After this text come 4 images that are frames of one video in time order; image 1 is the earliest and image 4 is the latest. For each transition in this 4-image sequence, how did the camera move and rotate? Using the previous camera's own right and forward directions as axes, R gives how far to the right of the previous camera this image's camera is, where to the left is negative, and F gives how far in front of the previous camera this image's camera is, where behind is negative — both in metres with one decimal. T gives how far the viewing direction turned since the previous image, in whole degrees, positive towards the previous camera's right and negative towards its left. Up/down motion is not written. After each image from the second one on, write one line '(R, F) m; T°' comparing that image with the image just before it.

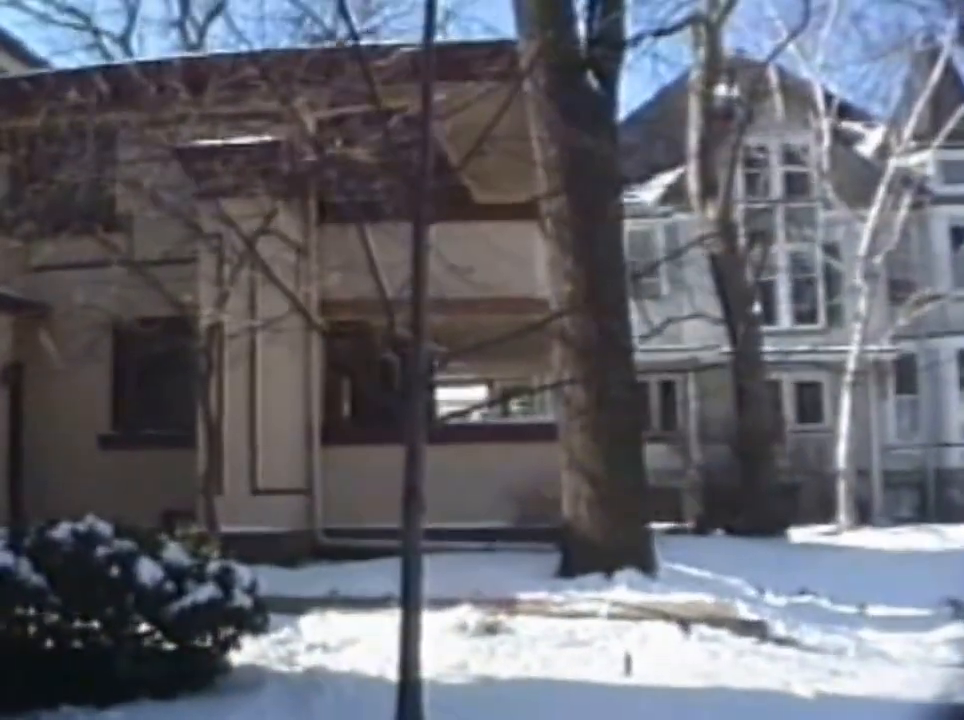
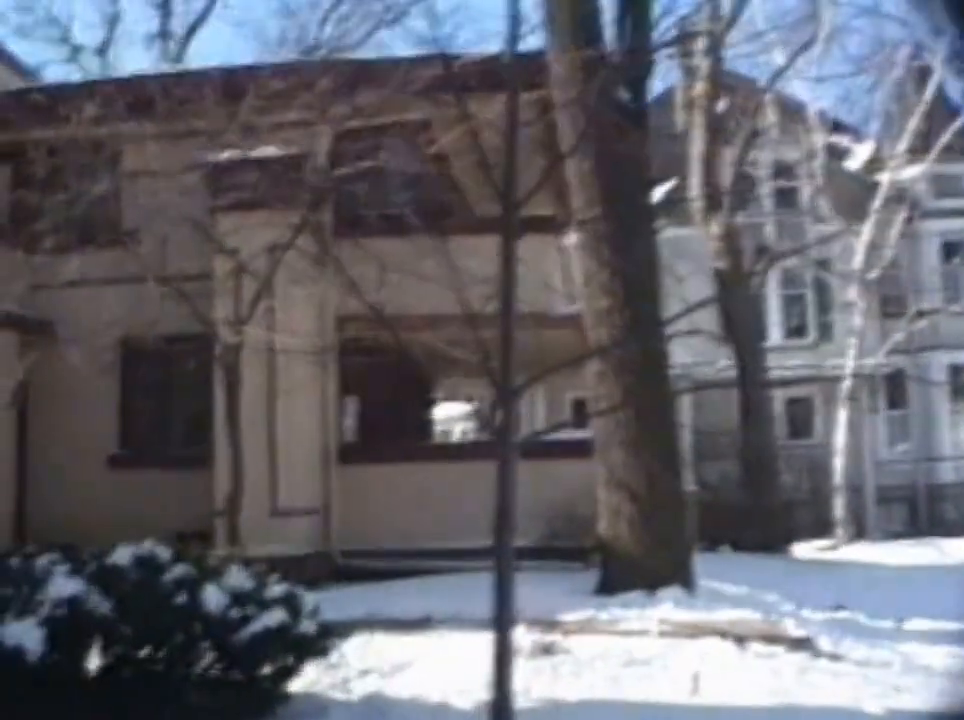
(-1.2, +0.3) m; +3°
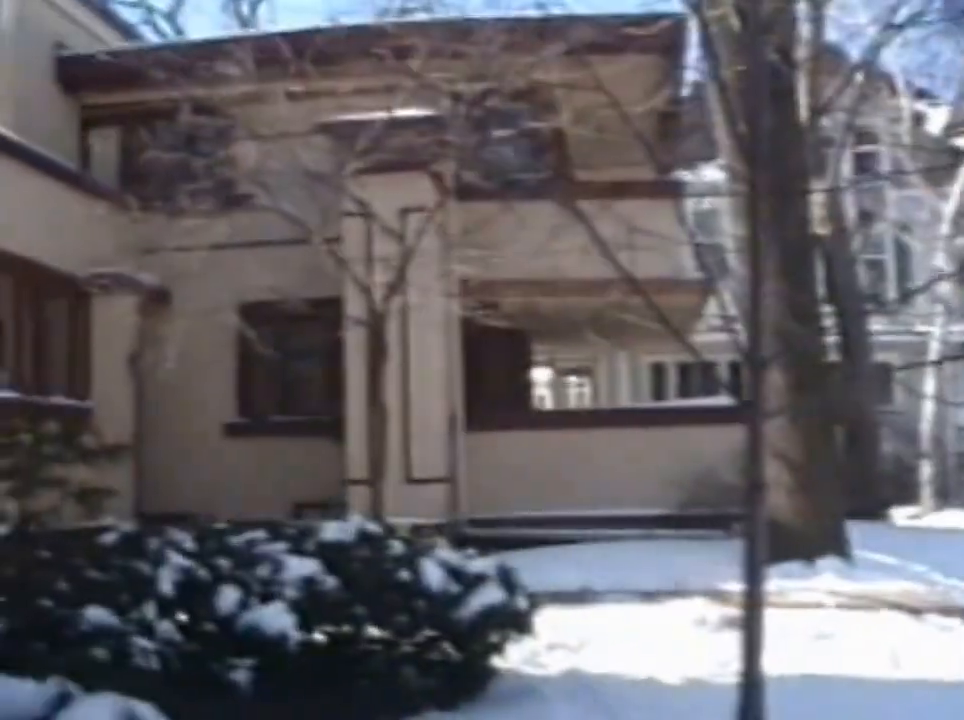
(-1.9, +0.3) m; +2°
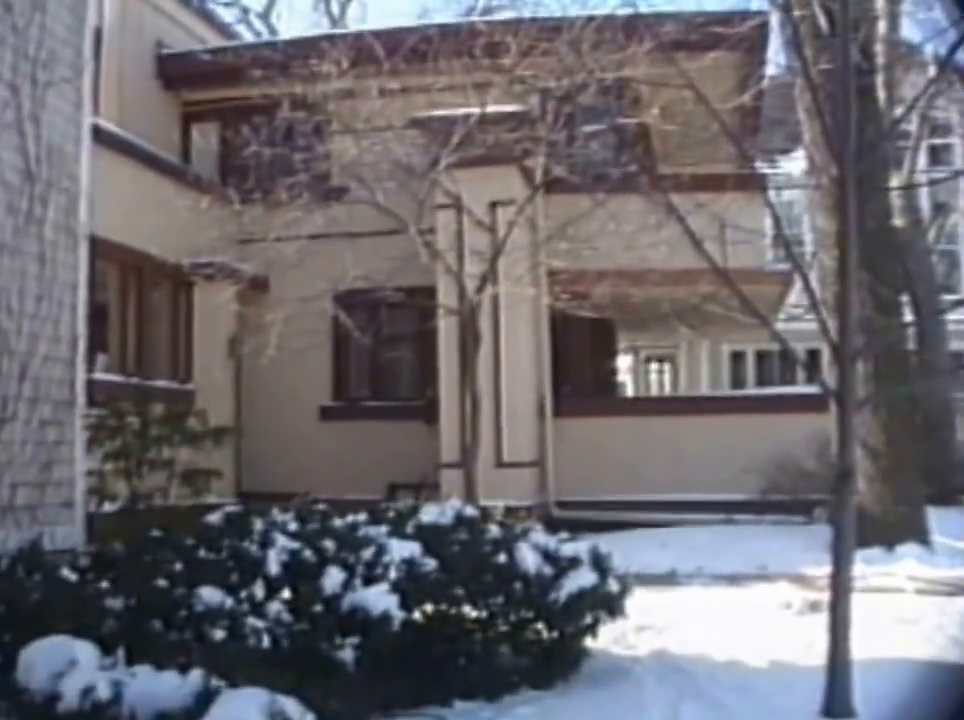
(-0.2, -0.5) m; -3°
